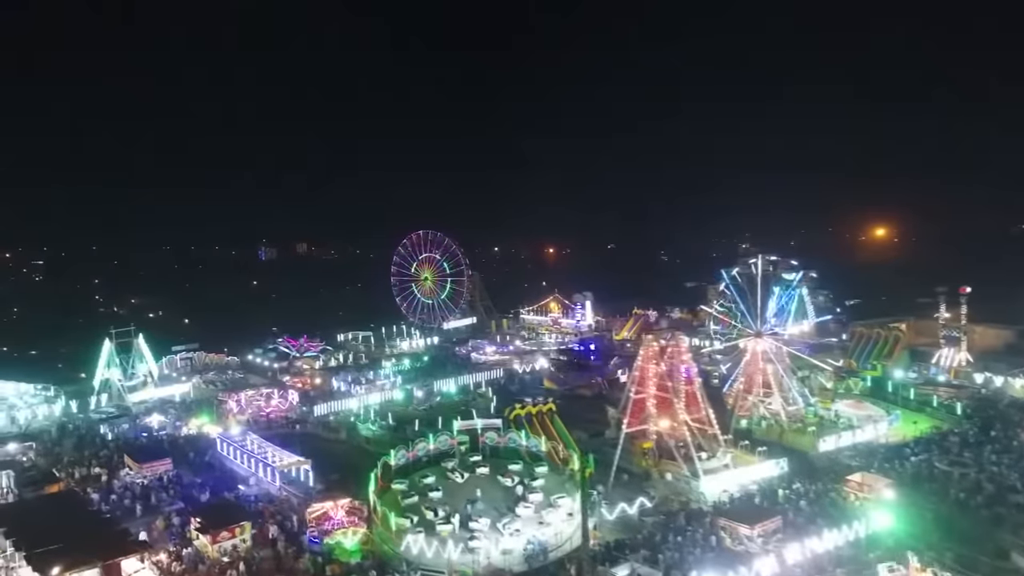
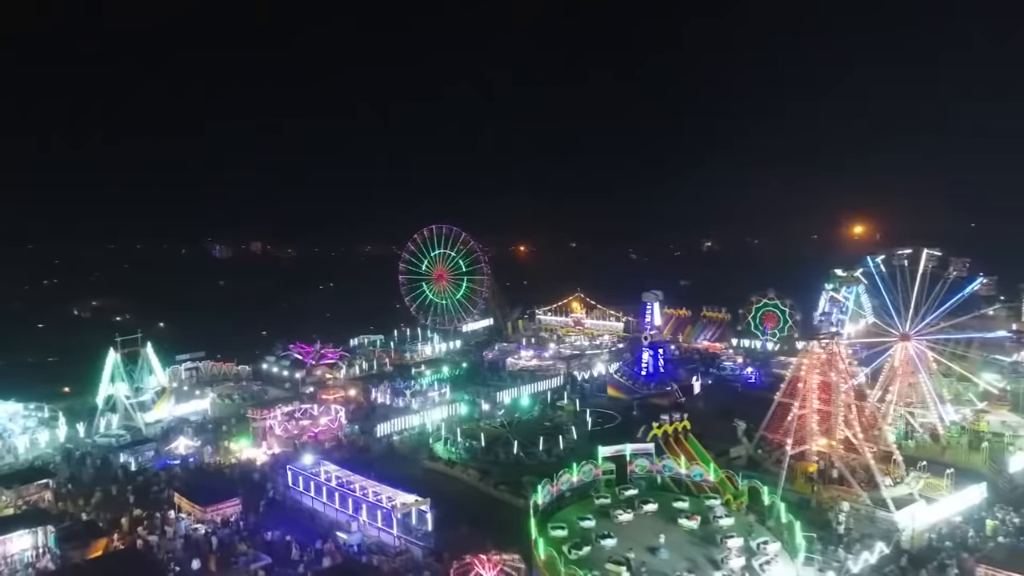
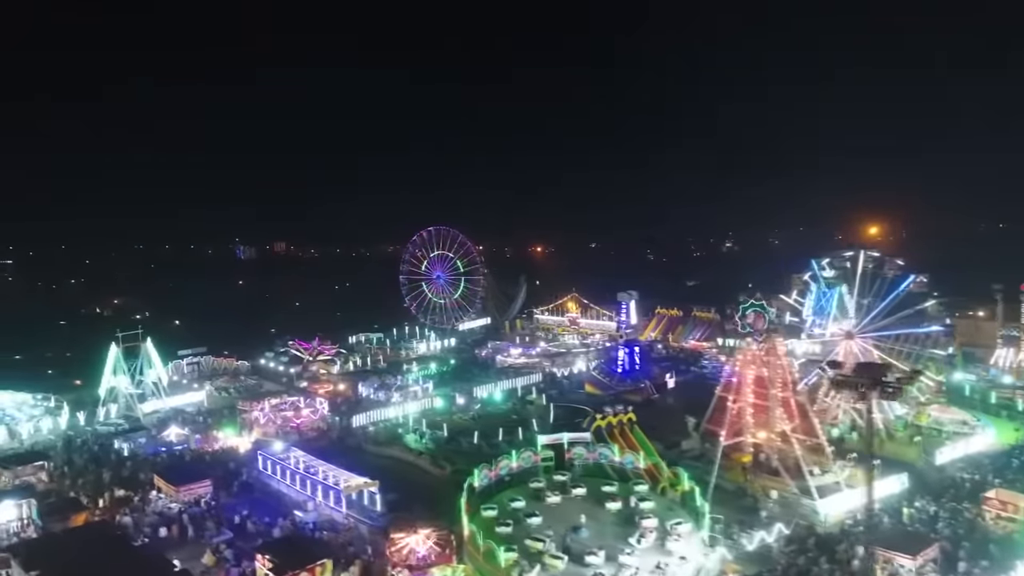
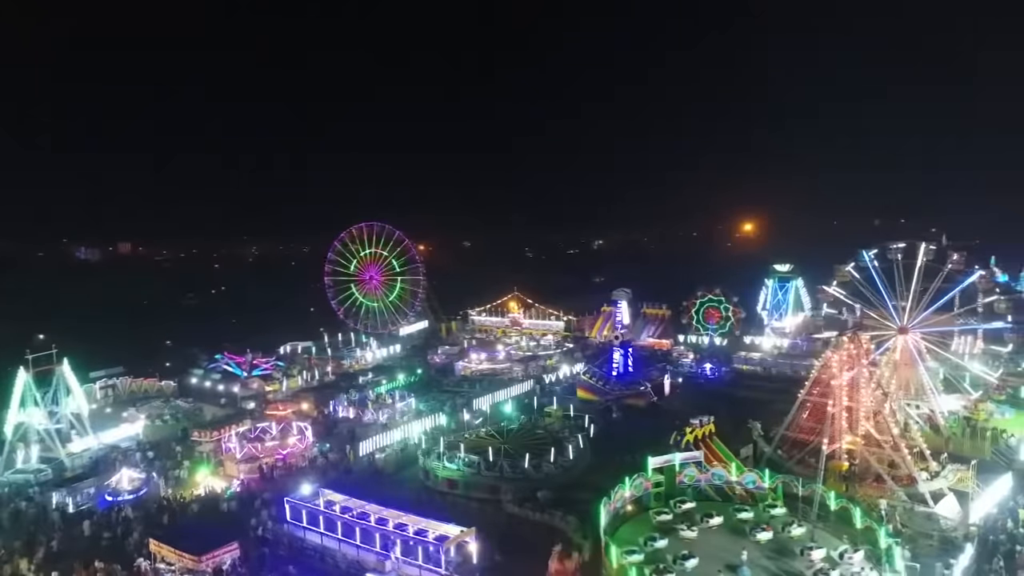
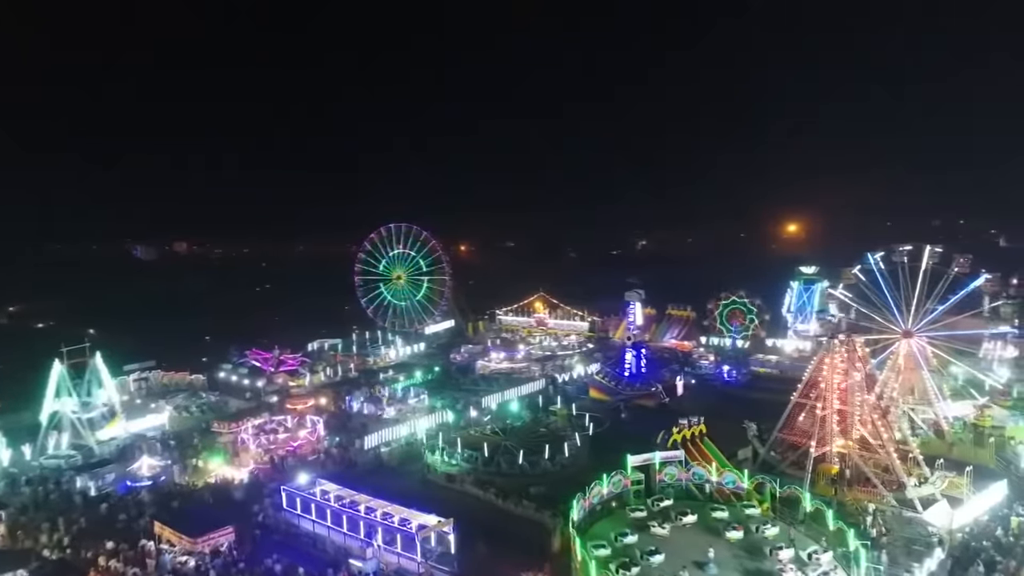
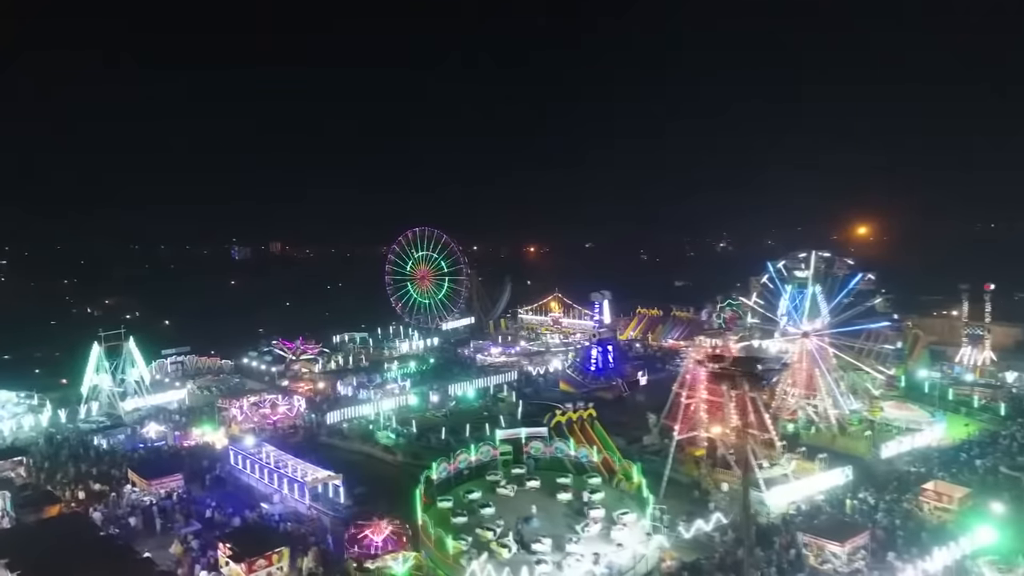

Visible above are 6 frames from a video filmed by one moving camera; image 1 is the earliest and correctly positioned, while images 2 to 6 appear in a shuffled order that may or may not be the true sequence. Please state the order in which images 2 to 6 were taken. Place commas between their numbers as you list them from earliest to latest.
6, 3, 2, 5, 4
